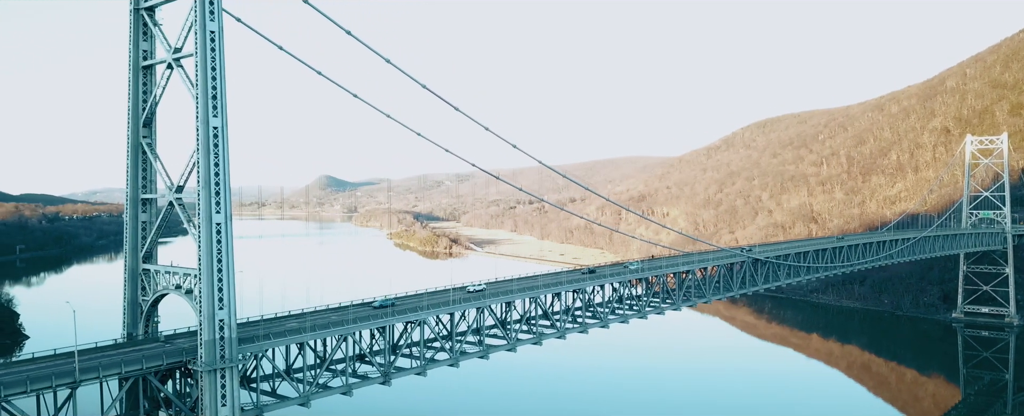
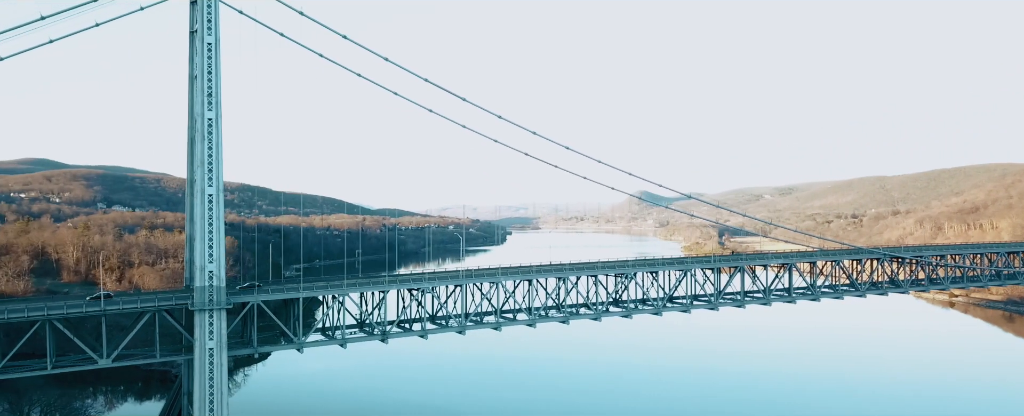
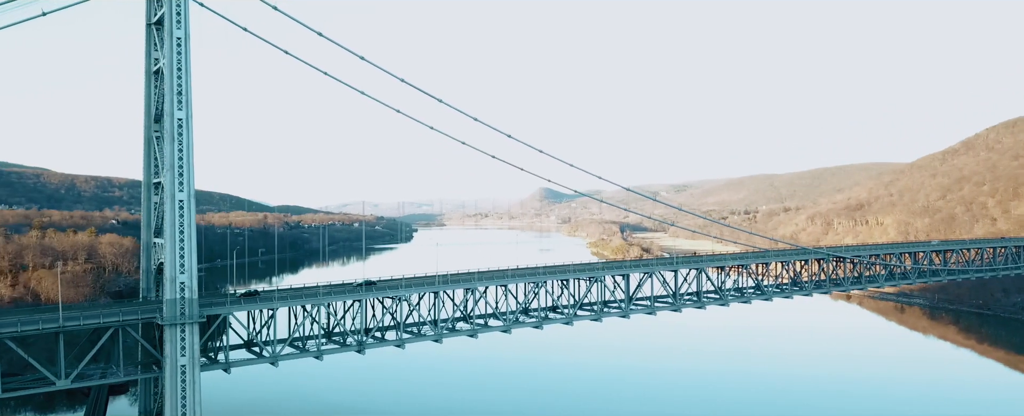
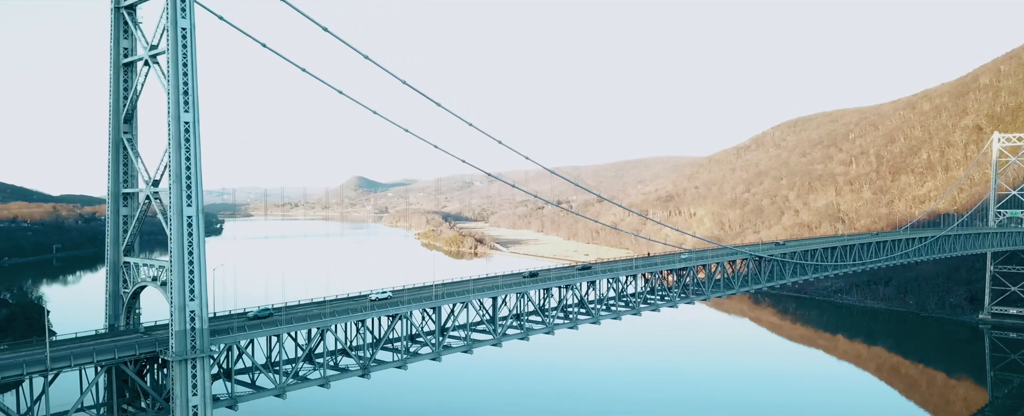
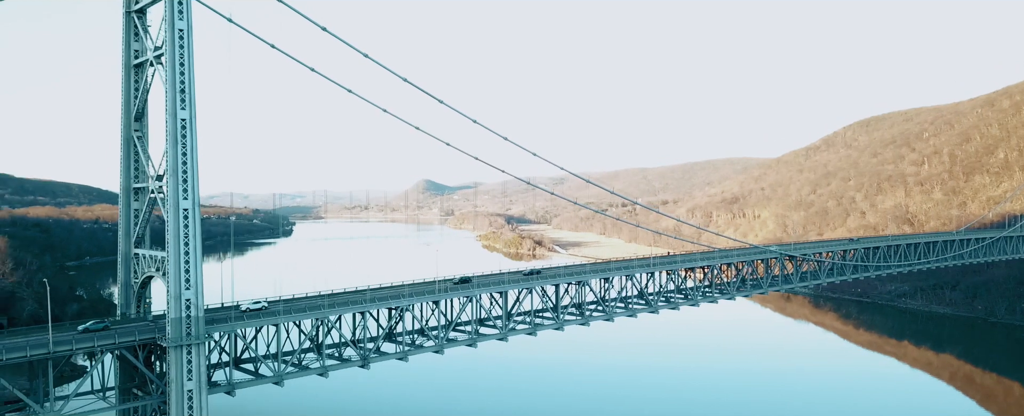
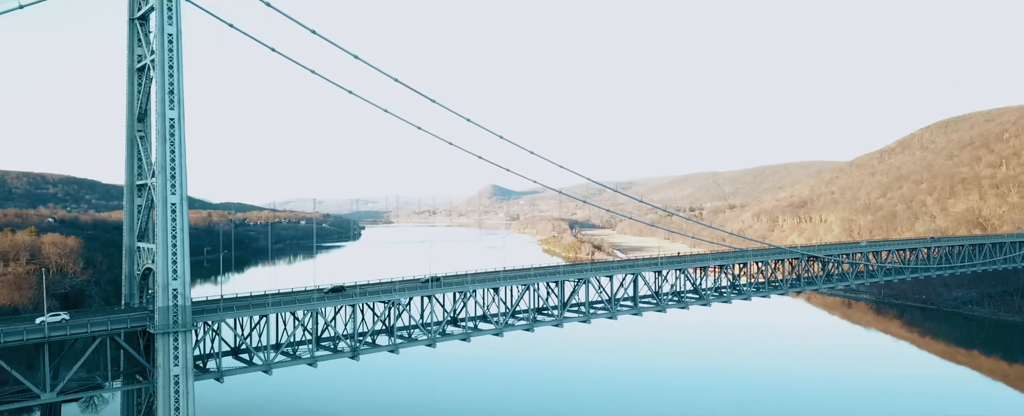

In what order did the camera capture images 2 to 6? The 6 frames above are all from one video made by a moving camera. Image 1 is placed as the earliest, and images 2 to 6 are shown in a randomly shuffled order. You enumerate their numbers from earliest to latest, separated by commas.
4, 5, 6, 3, 2
